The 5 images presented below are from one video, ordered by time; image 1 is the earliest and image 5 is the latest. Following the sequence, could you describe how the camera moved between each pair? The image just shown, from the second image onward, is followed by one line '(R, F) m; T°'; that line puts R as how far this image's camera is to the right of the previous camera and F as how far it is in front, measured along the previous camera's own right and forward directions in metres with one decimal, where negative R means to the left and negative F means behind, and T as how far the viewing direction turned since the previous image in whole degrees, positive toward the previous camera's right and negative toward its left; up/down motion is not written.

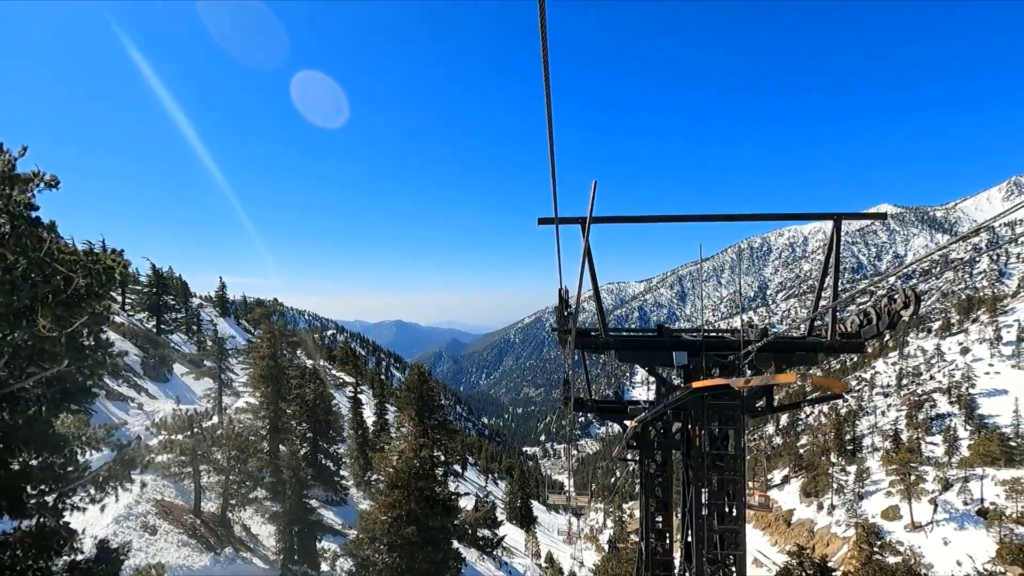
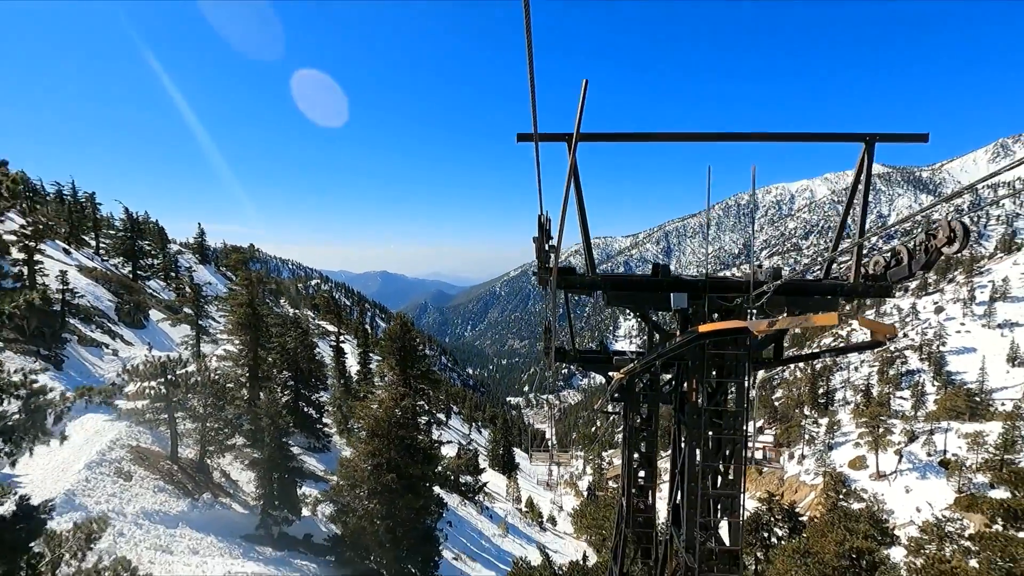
(+0.2, +0.8) m; +2°
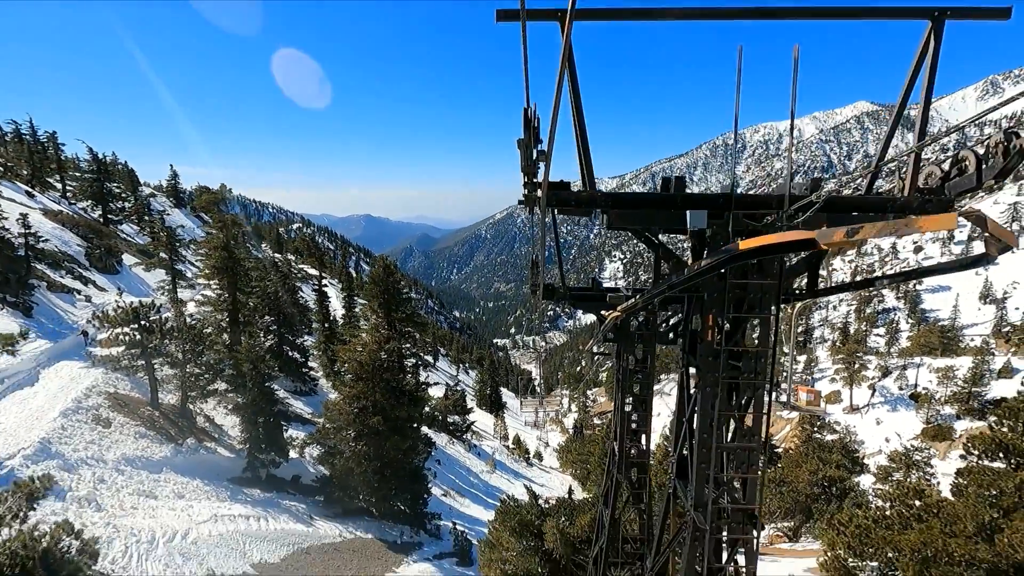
(+0.1, +0.8) m; +2°
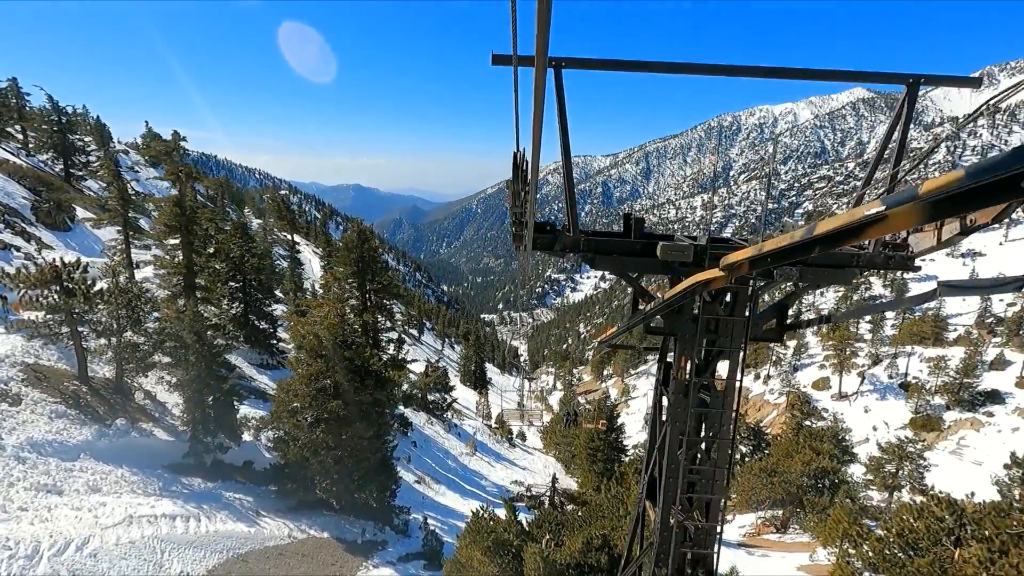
(+0.2, +3.0) m; +1°
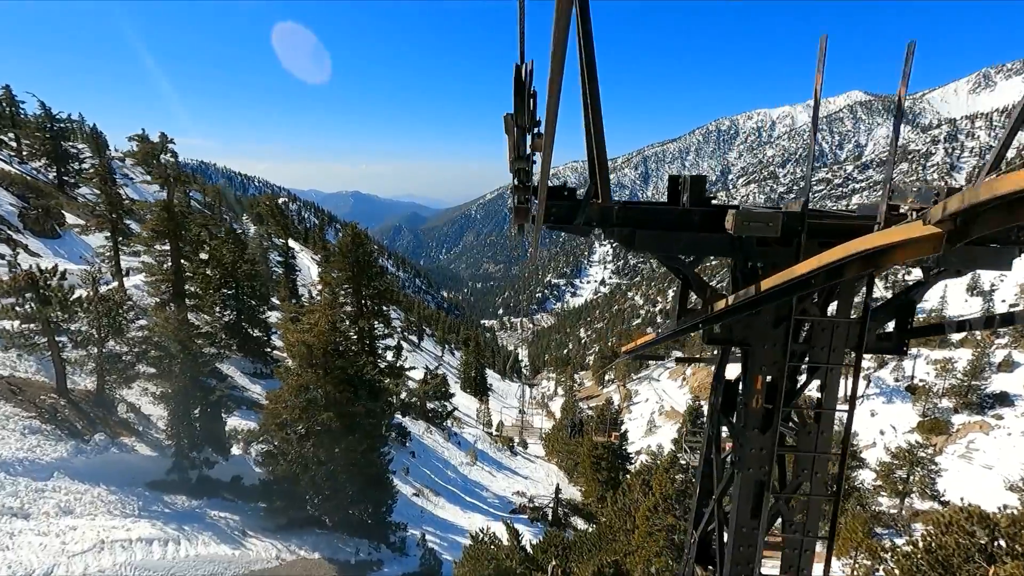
(0.0, +1.0) m; 0°
